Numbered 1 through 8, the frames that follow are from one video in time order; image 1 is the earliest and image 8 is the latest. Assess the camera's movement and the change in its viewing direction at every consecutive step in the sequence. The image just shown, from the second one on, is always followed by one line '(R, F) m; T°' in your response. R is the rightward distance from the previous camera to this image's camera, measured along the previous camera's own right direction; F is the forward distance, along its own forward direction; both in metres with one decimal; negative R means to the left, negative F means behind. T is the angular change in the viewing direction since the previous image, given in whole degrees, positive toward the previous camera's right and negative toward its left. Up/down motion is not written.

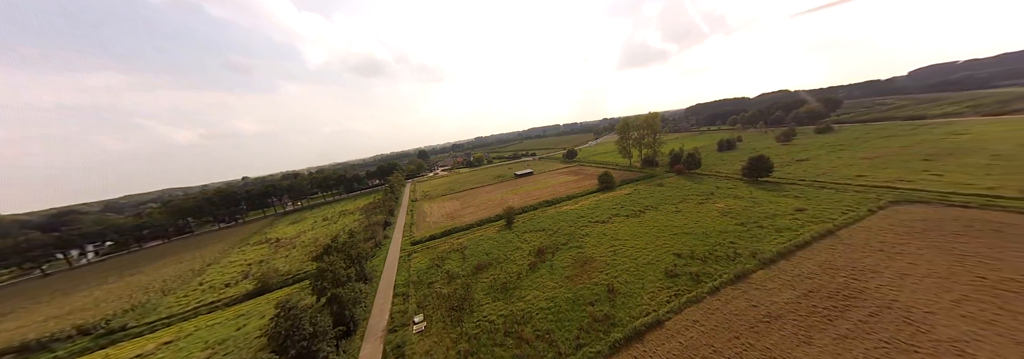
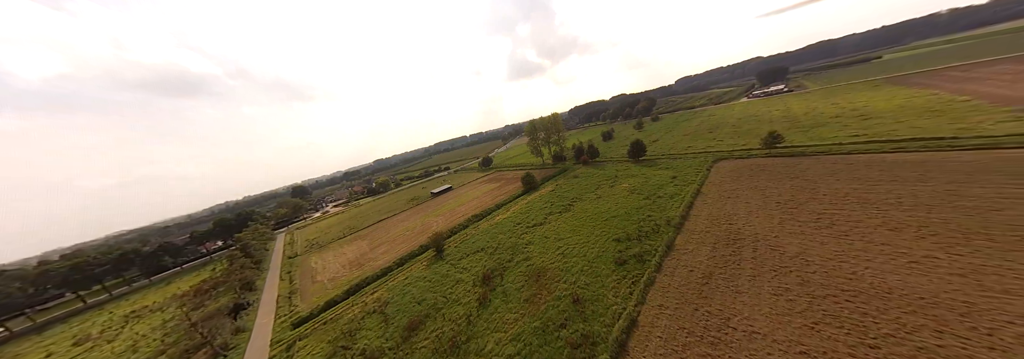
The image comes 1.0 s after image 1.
(-0.4, +3.1) m; +22°
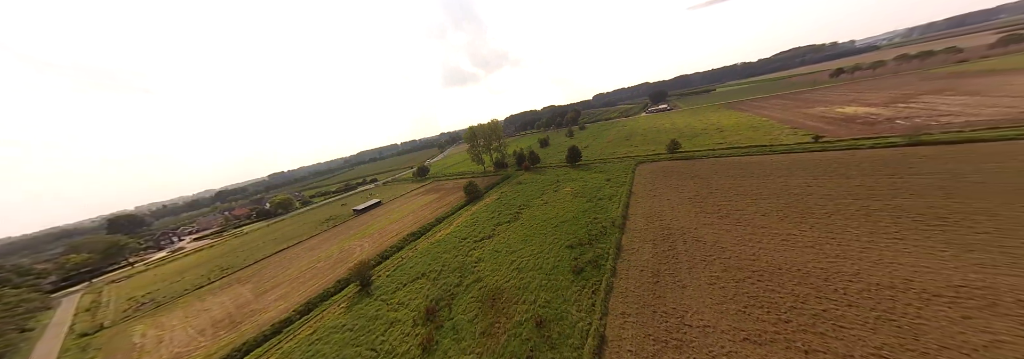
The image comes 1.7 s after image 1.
(-0.4, +2.0) m; +16°
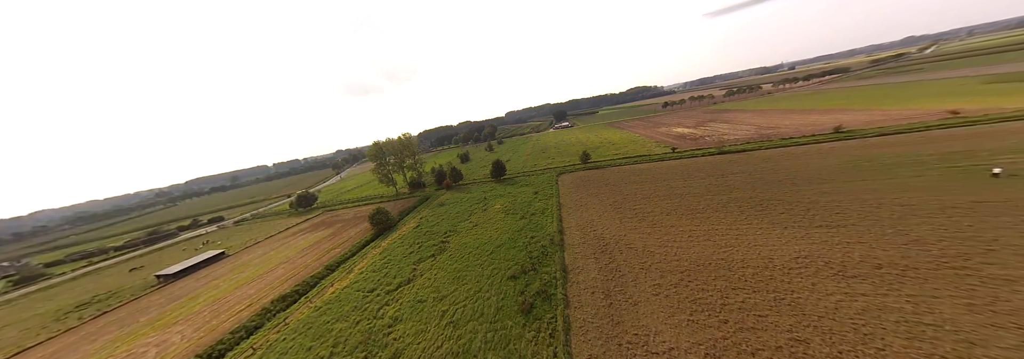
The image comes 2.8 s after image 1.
(-0.2, +3.0) m; +21°
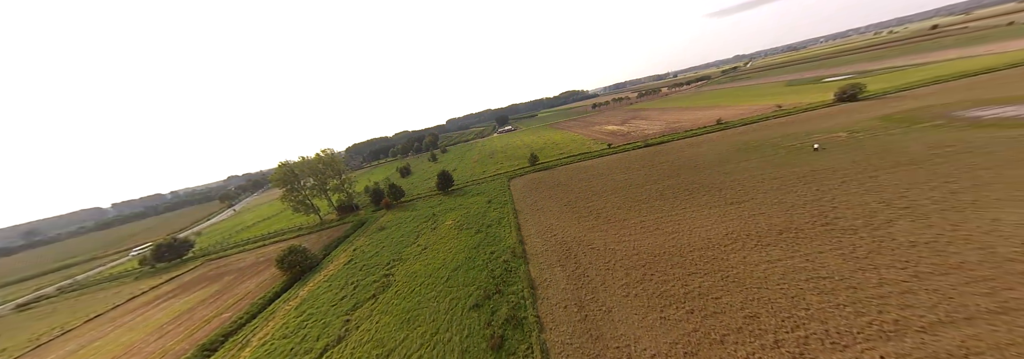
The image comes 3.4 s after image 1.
(0.0, +1.7) m; +14°
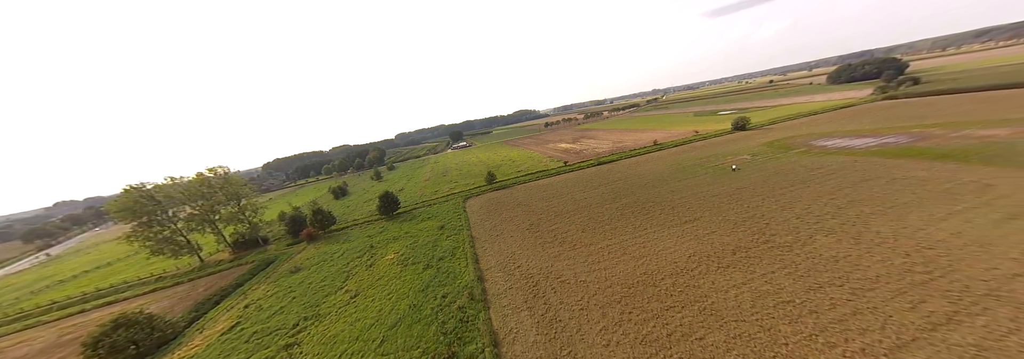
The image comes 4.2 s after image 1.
(+0.1, +2.2) m; +12°
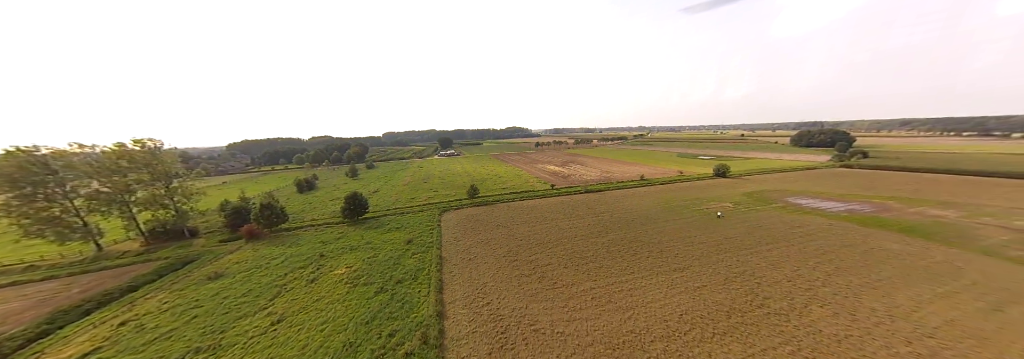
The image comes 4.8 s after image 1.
(+0.1, +1.7) m; +4°
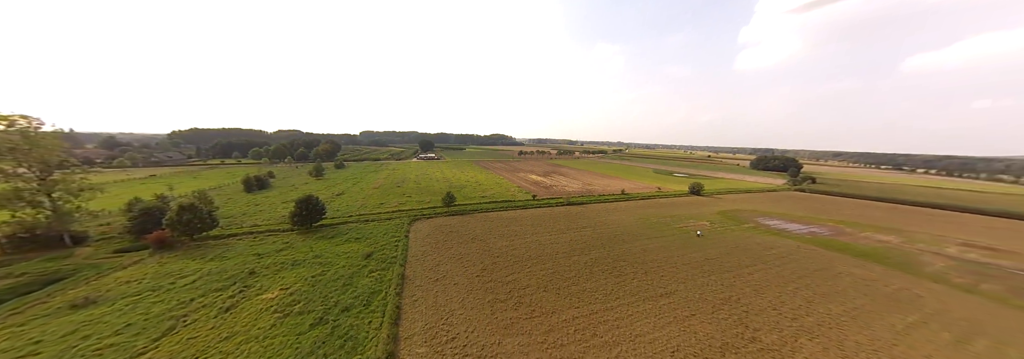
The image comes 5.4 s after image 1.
(+0.2, +1.7) m; +5°
